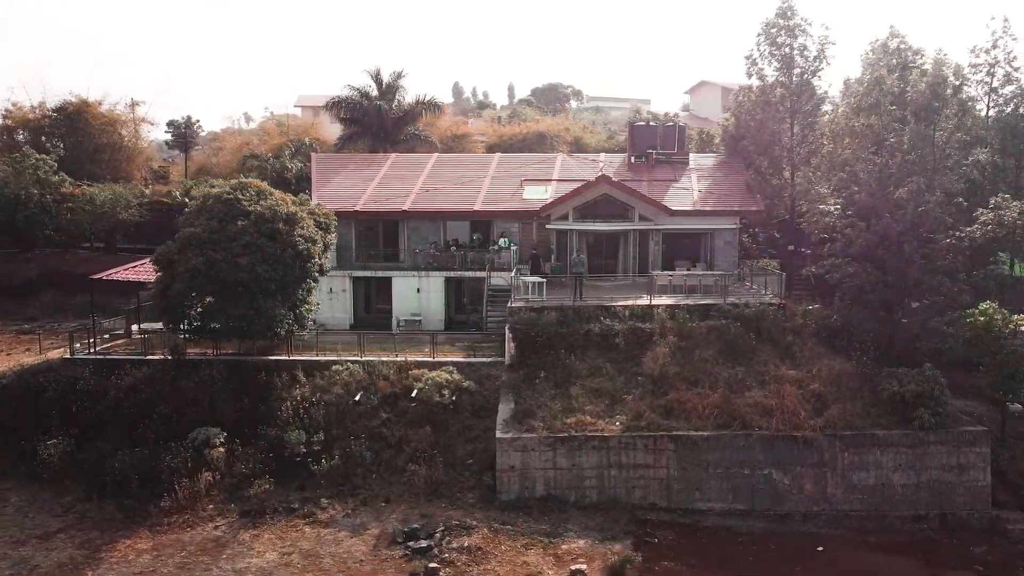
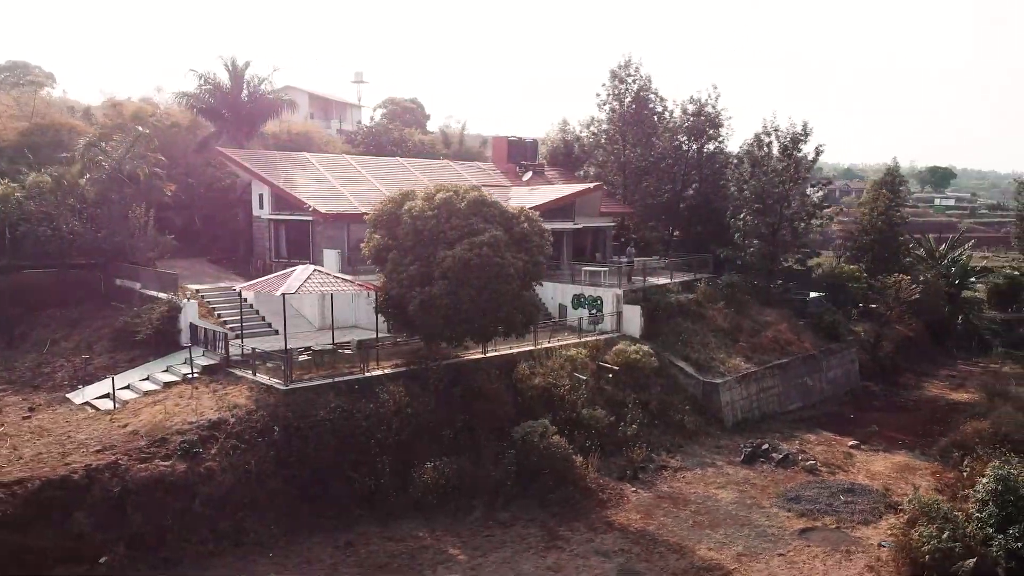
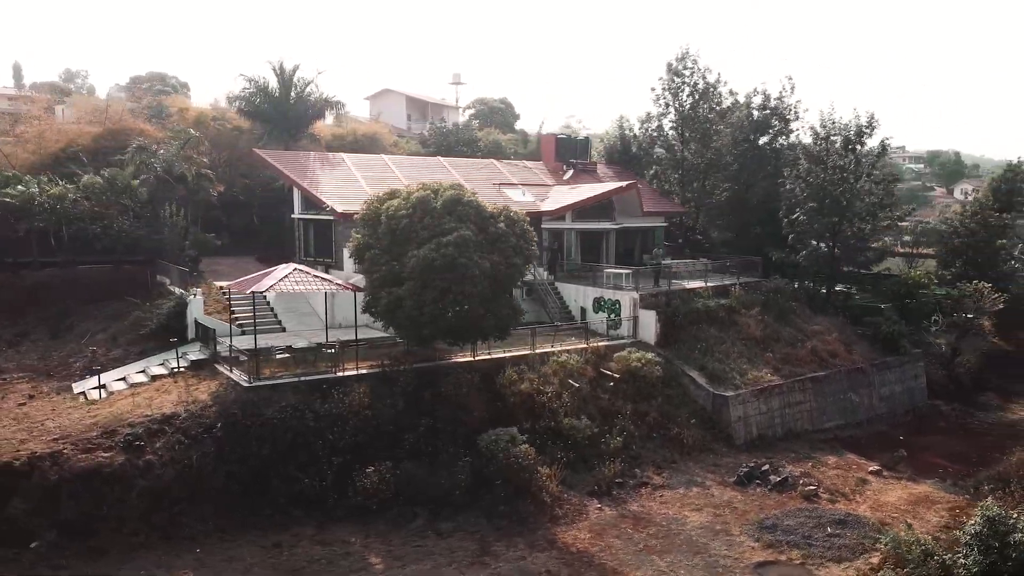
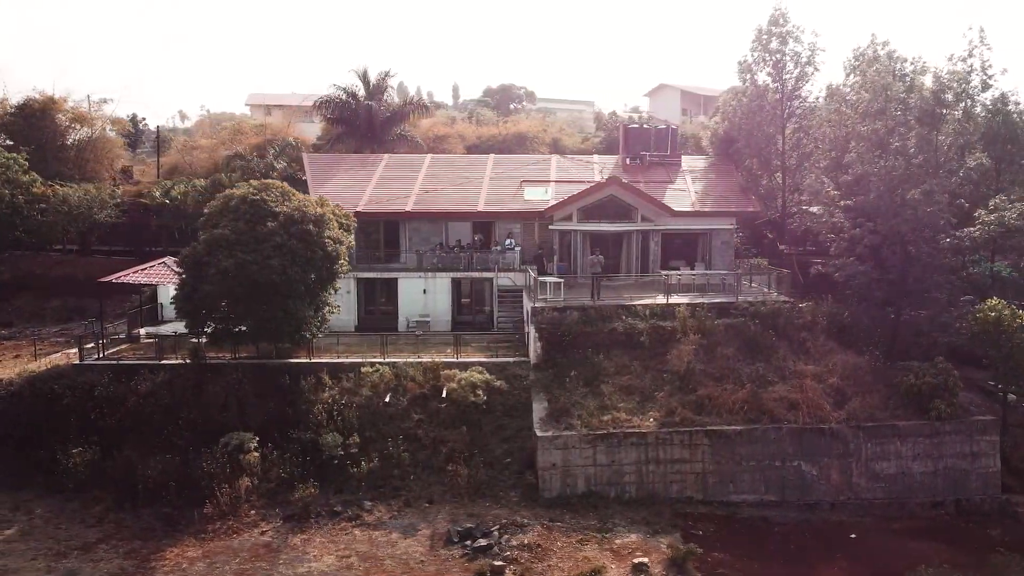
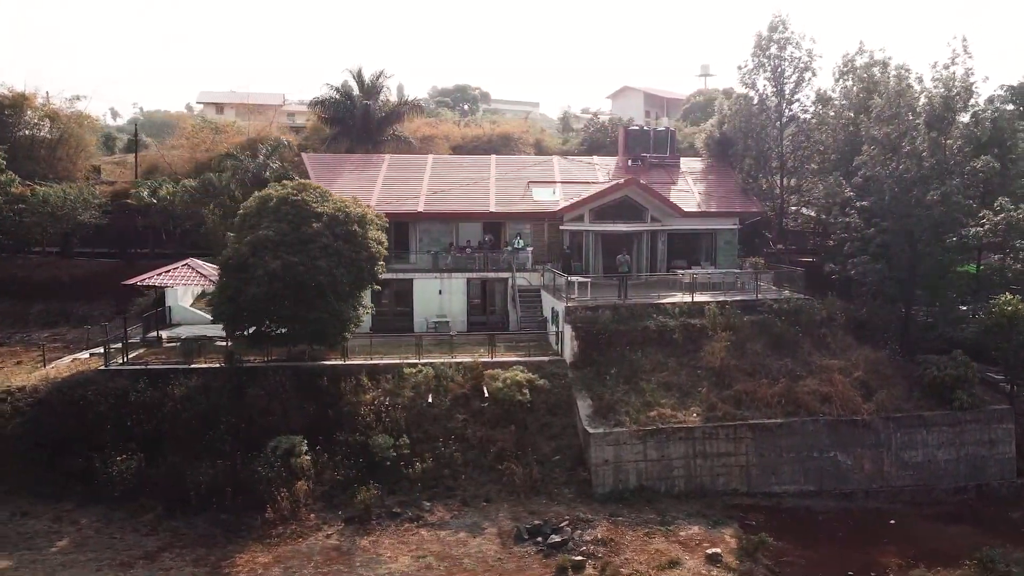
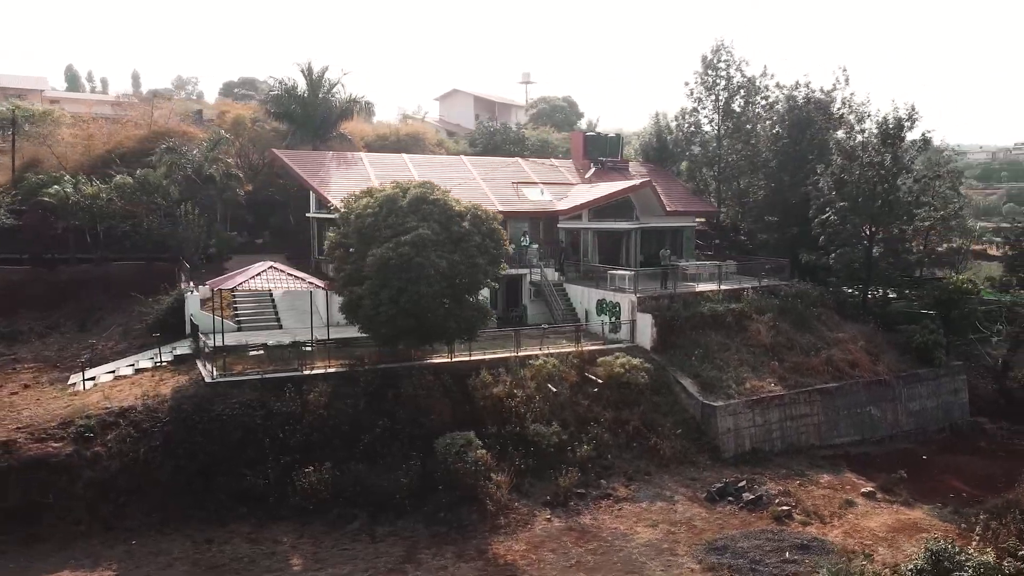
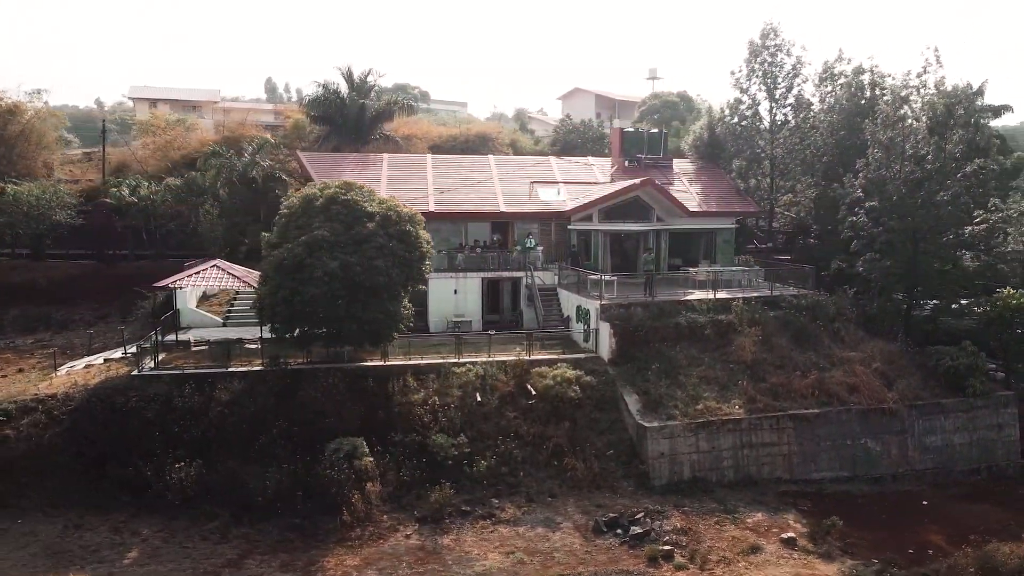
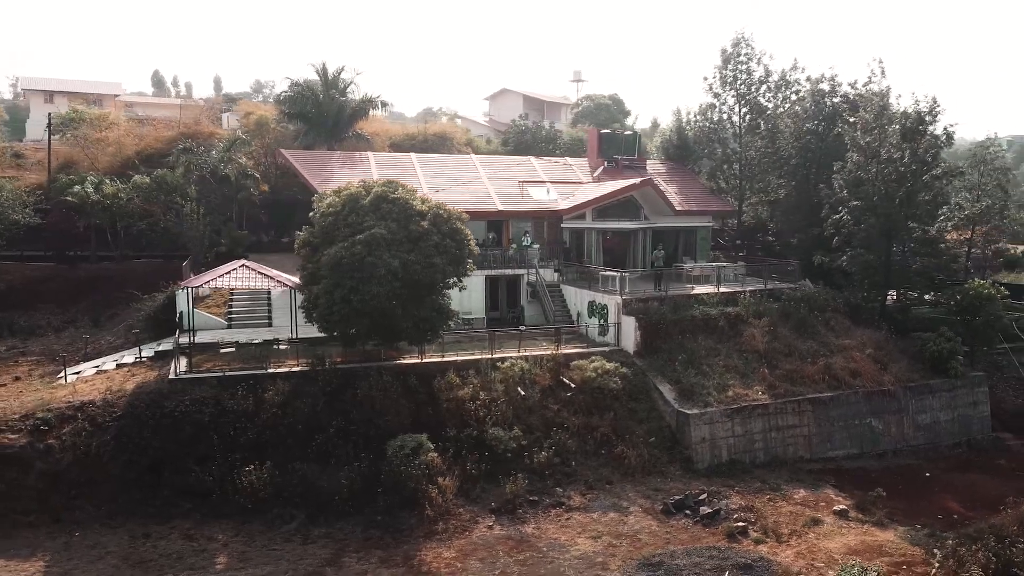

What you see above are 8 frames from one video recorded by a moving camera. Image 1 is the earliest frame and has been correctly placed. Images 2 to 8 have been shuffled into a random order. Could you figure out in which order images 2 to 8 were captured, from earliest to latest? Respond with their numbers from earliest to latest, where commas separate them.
4, 5, 7, 8, 6, 3, 2
